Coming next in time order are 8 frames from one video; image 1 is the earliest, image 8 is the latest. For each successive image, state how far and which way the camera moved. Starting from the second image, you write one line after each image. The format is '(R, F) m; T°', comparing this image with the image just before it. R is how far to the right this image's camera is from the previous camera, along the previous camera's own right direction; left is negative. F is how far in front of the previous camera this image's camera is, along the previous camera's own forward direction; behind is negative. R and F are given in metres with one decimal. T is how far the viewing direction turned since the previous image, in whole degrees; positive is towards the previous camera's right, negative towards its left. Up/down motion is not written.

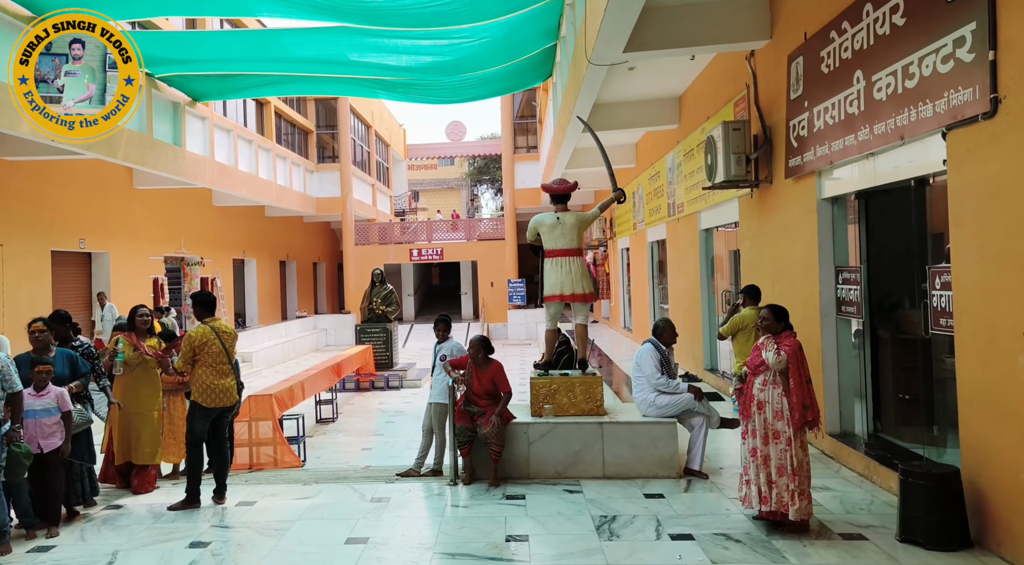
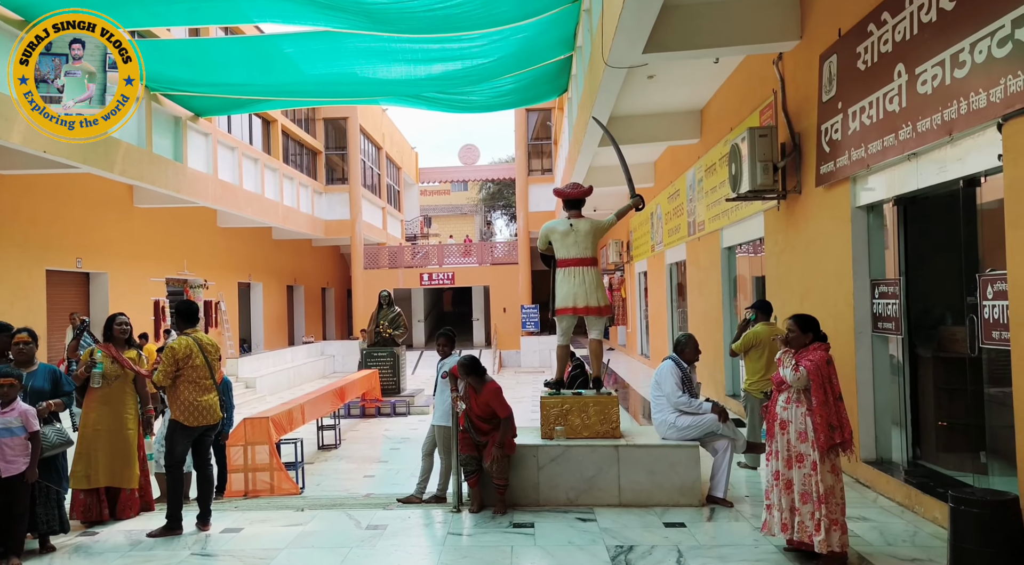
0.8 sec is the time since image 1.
(0.0, +0.4) m; -1°
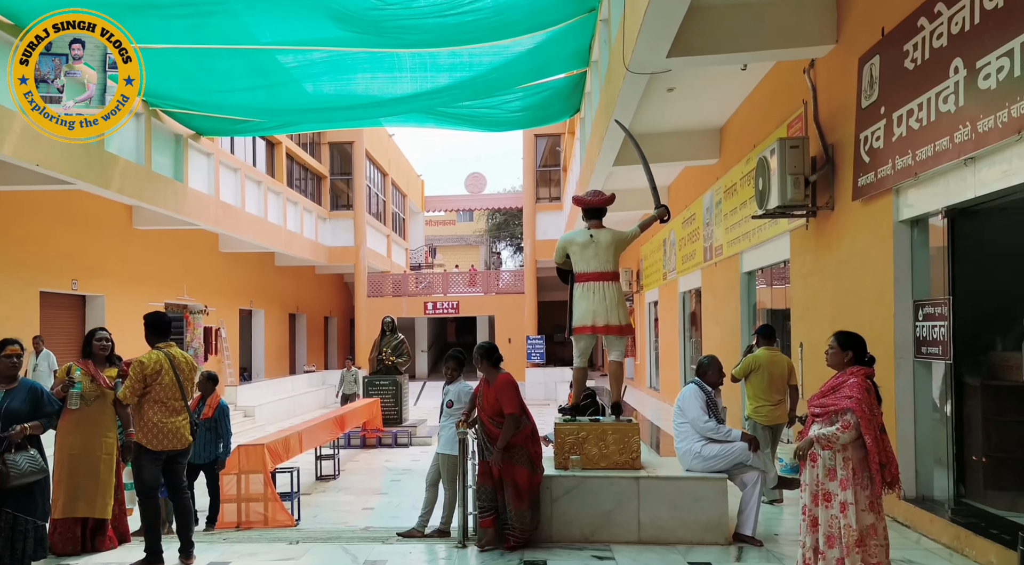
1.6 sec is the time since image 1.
(-0.1, +0.3) m; 0°
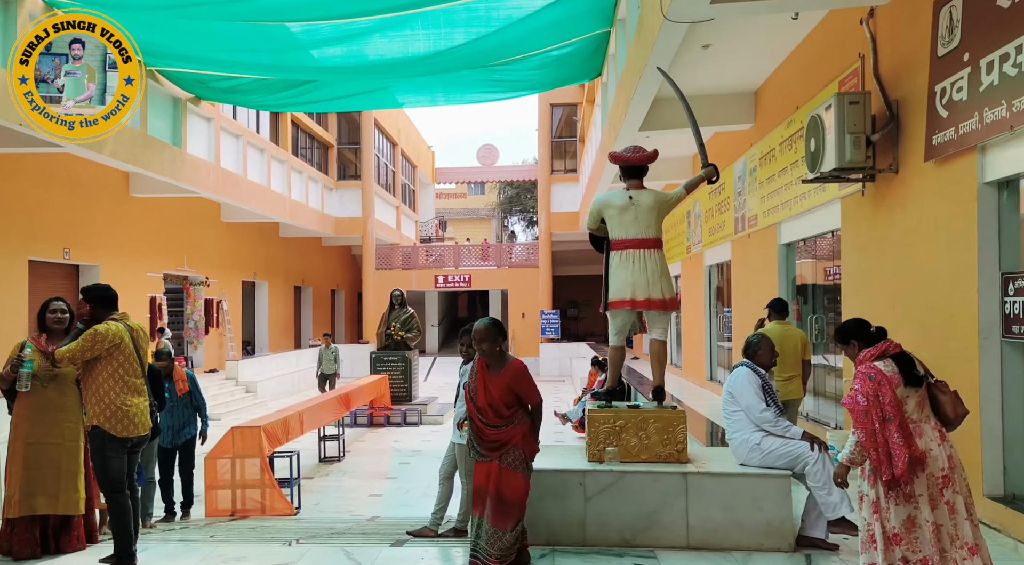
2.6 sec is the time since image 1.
(-0.1, +0.6) m; -1°
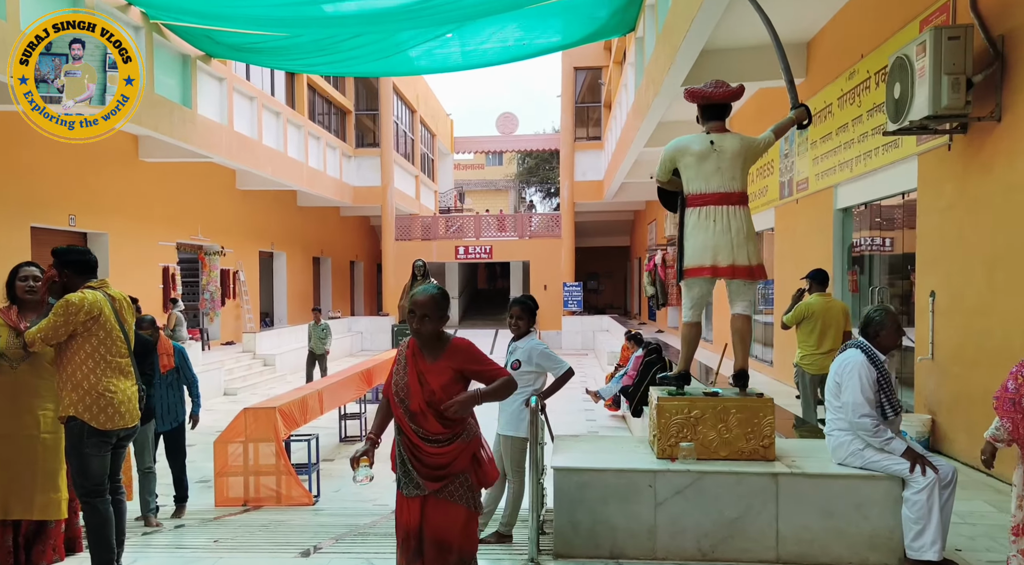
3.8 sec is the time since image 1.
(-0.2, +0.7) m; -1°
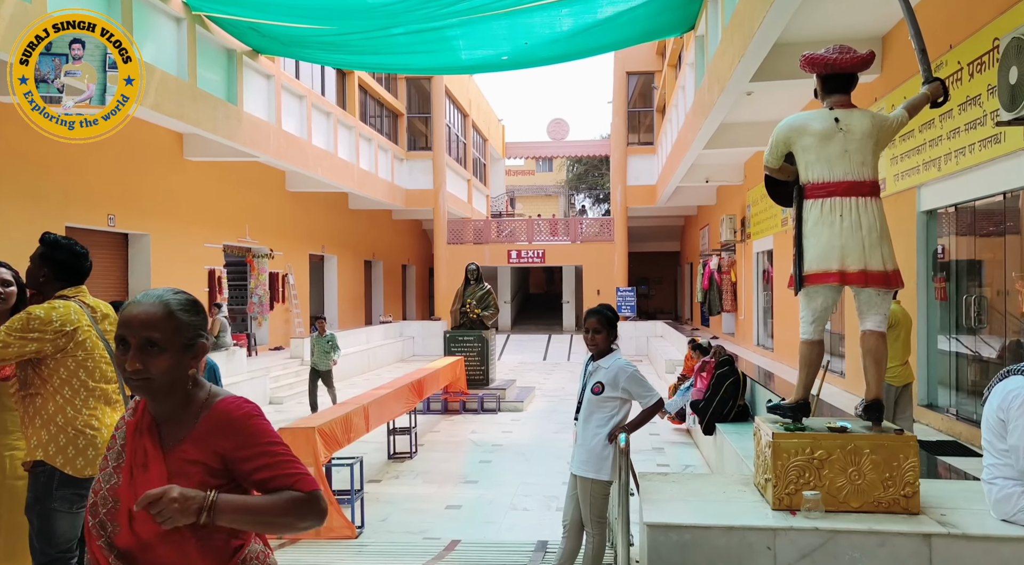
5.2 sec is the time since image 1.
(-0.1, +0.6) m; -4°
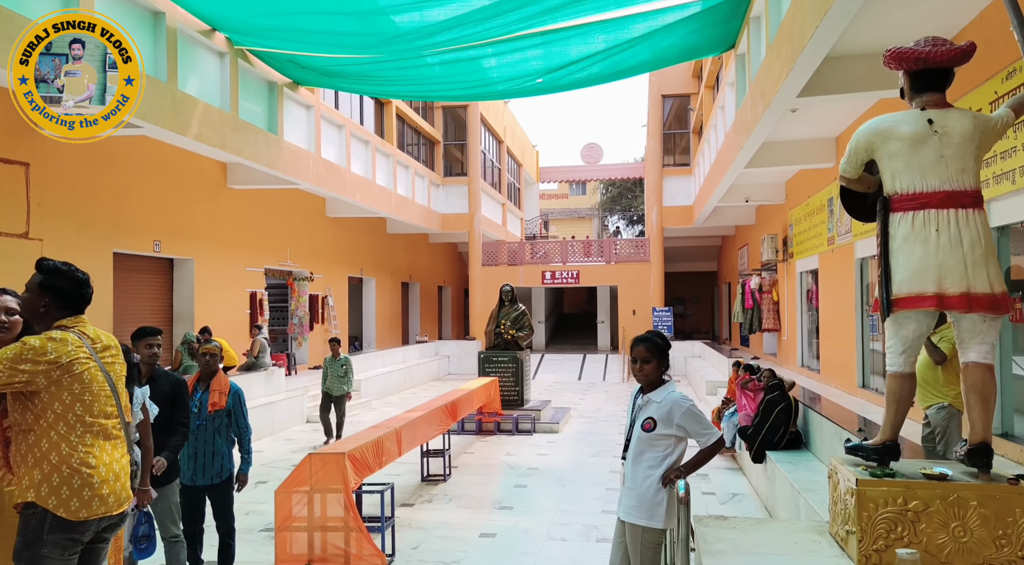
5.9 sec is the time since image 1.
(0.0, +0.3) m; -3°
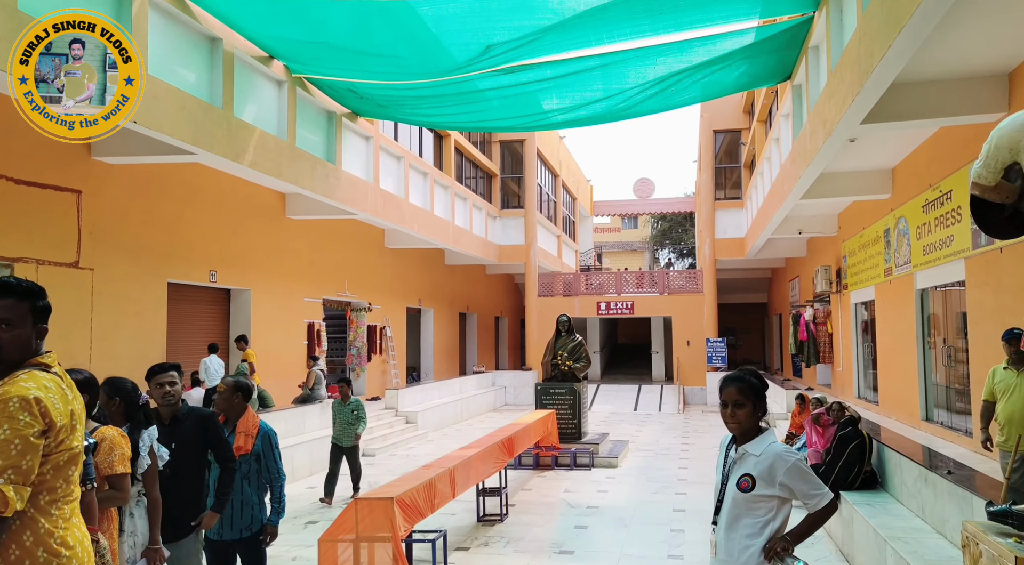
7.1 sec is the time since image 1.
(0.0, +0.4) m; -4°
